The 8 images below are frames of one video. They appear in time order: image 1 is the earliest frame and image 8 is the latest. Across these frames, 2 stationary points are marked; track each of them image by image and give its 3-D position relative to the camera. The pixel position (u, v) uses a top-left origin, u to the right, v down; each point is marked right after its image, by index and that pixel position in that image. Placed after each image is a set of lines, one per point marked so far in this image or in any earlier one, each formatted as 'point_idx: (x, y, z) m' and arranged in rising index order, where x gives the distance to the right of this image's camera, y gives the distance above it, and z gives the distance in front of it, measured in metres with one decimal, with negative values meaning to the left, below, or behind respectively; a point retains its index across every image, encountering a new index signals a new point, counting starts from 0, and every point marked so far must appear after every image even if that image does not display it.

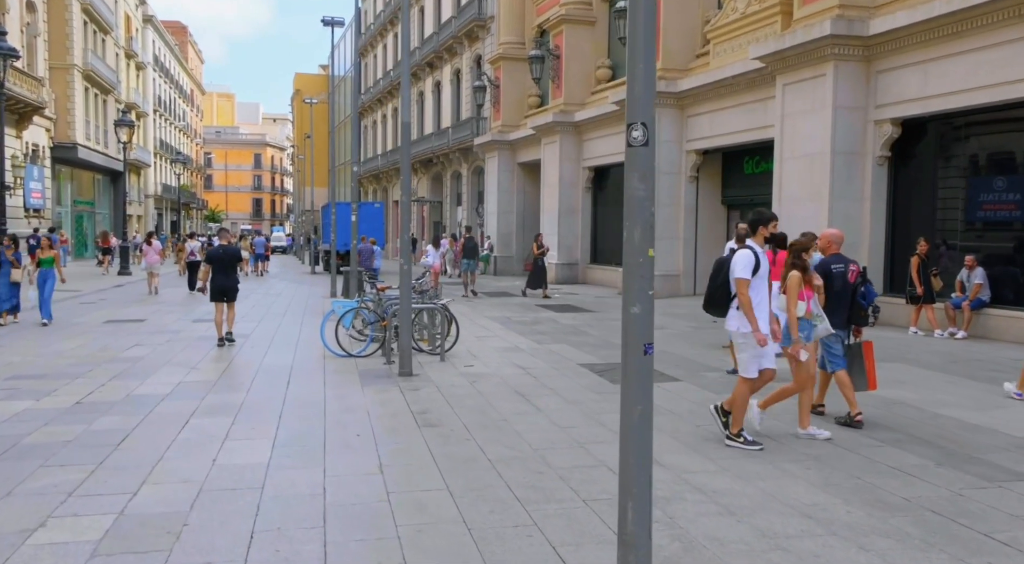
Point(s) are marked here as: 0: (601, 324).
0: (+1.6, -0.8, +15.0) m
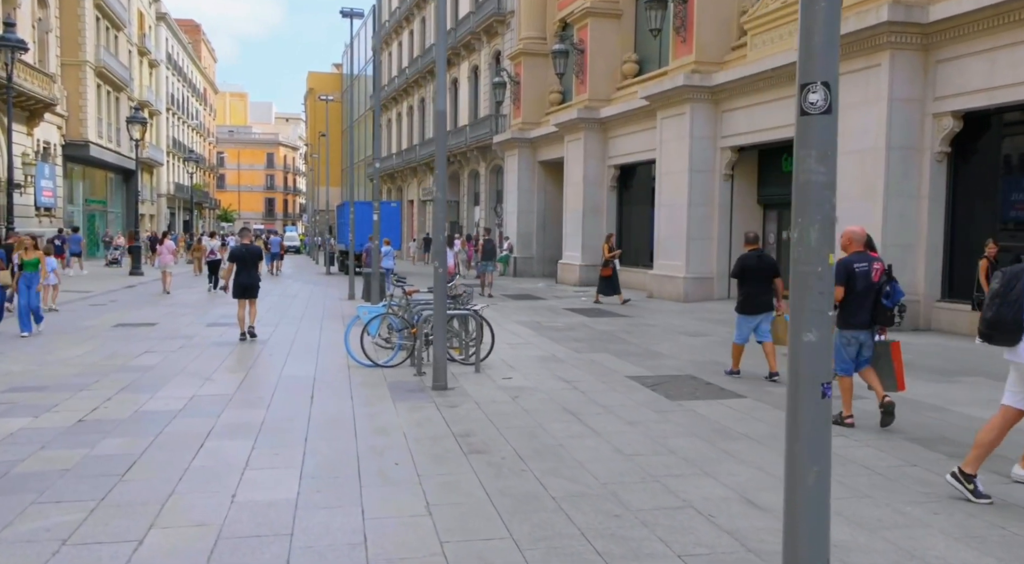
0: (+2.2, -0.8, +14.1) m
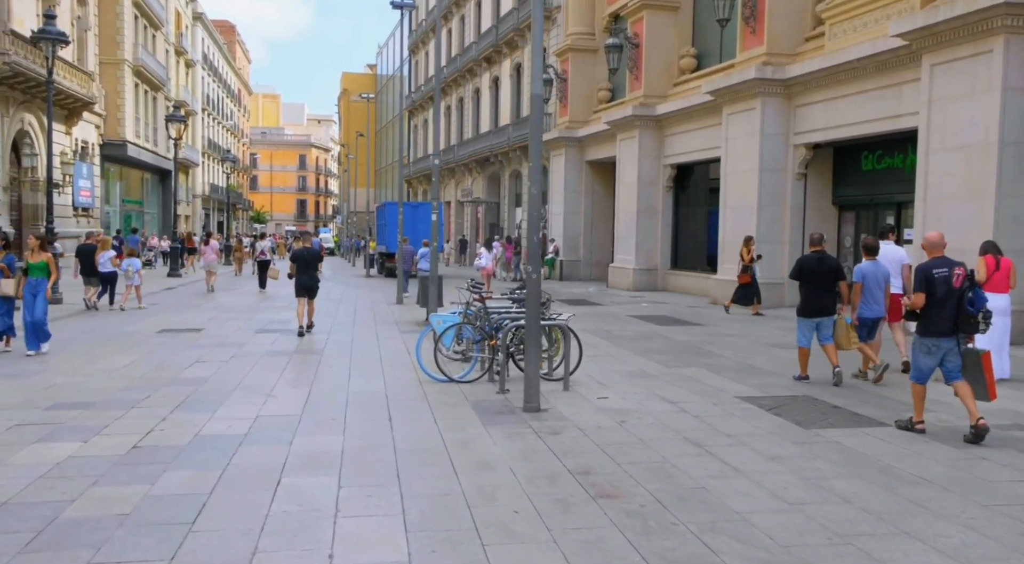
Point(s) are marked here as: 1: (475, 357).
0: (+3.3, -0.9, +13.0) m
1: (-0.4, -0.9, +9.4) m
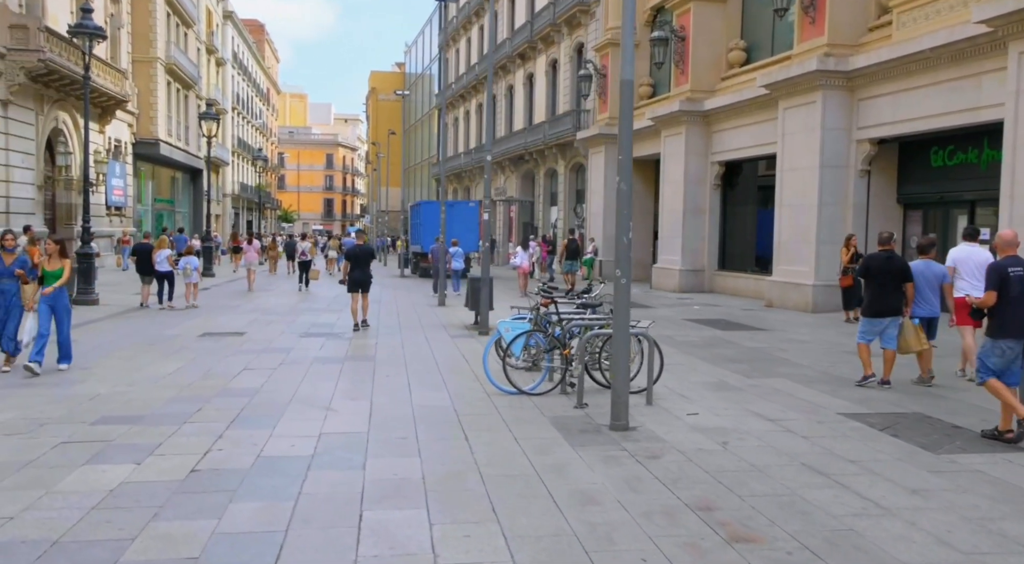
0: (+4.2, -1.0, +12.1) m
1: (+0.4, -0.9, +8.7) m
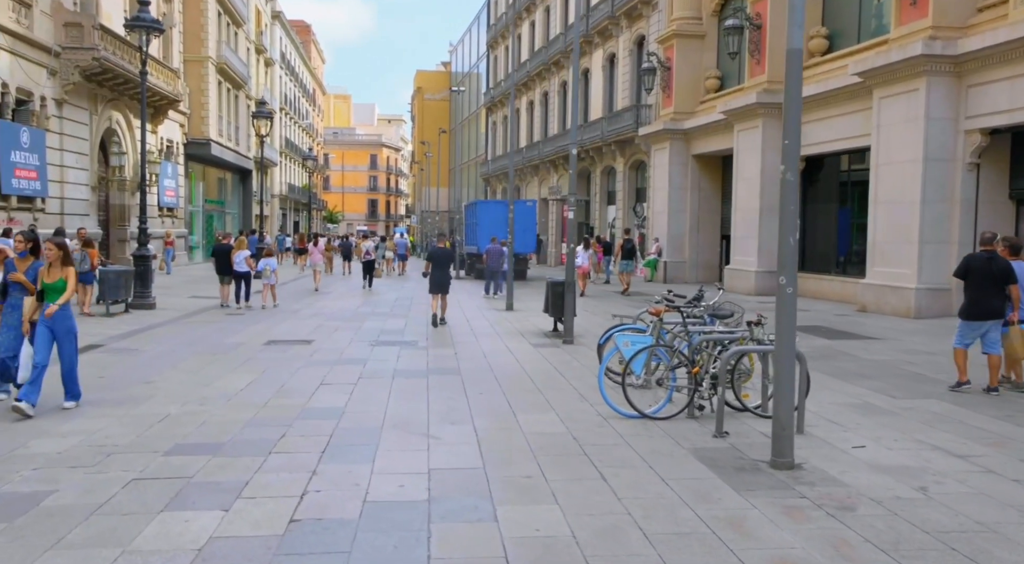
0: (+5.4, -1.0, +10.8) m
1: (+1.4, -1.0, +7.6) m
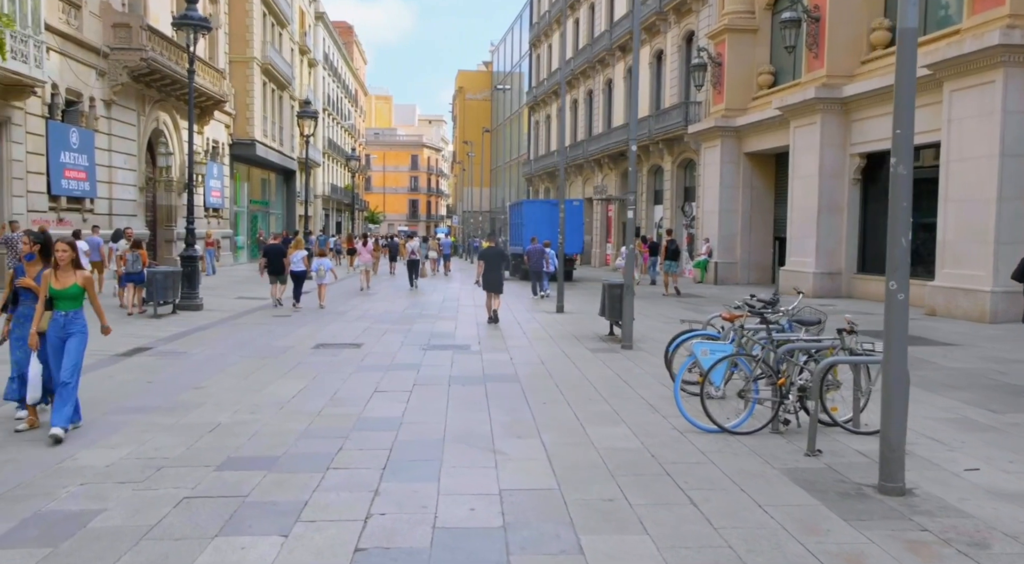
0: (+6.1, -1.1, +10.1) m
1: (+2.0, -1.0, +7.0) m
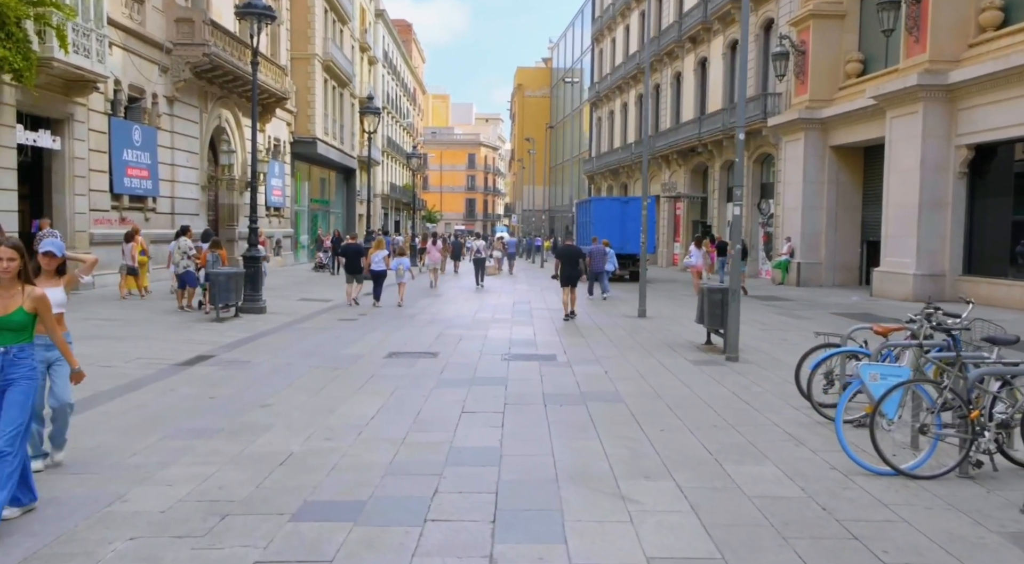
0: (+7.2, -1.2, +8.5) m
1: (+2.9, -1.1, +5.7) m
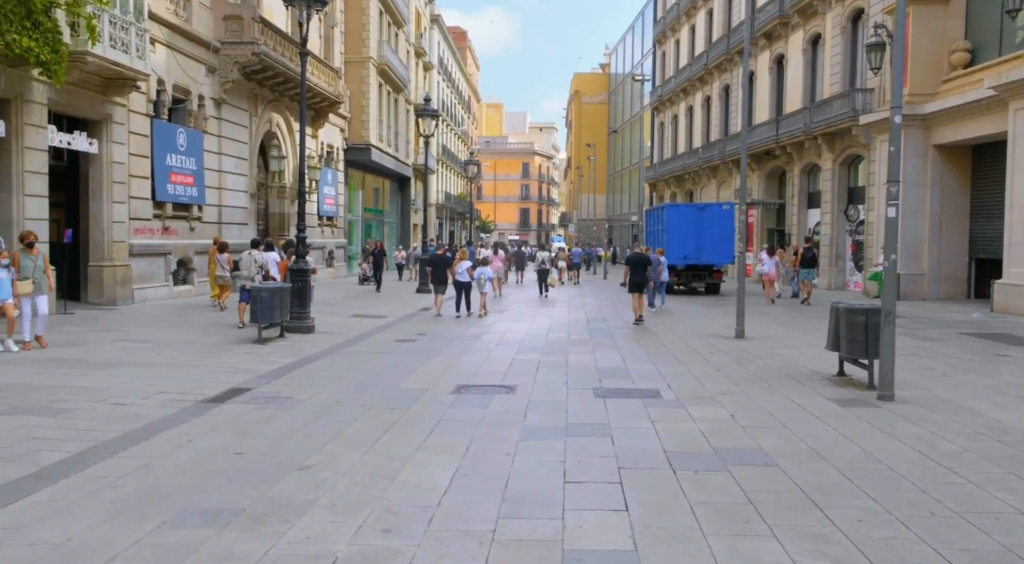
0: (+8.1, -1.3, +6.0) m
1: (+3.6, -1.2, +3.5) m
